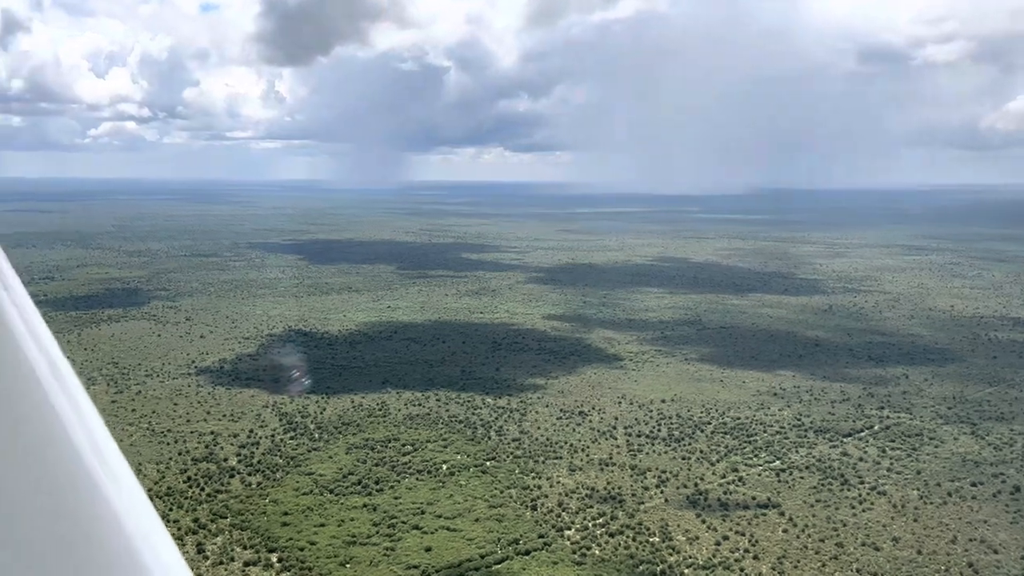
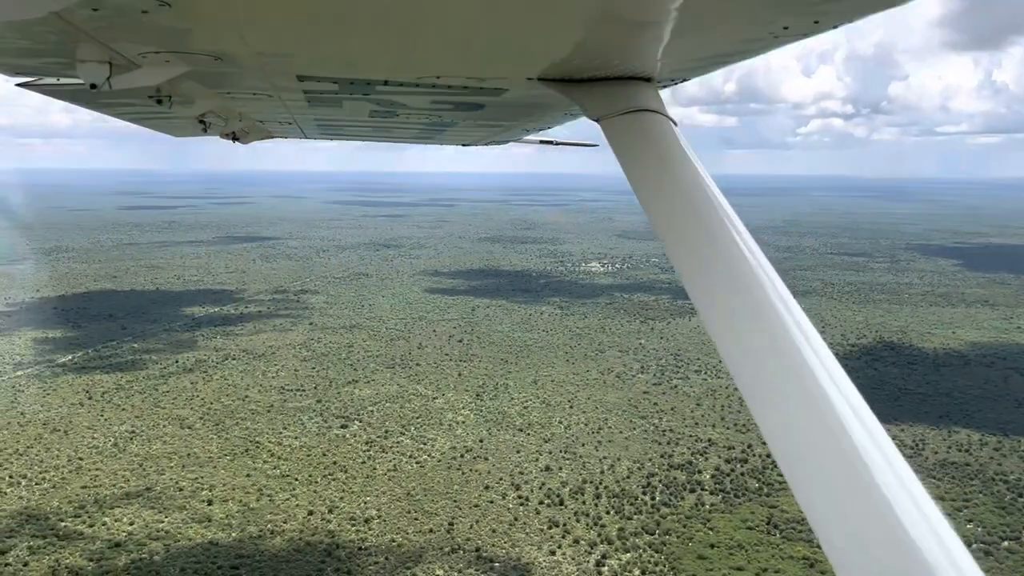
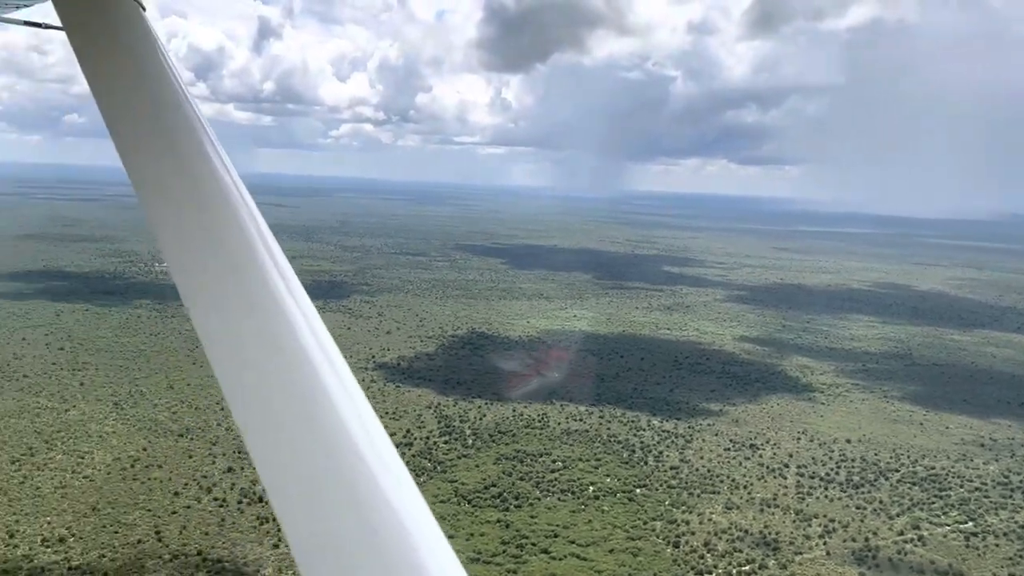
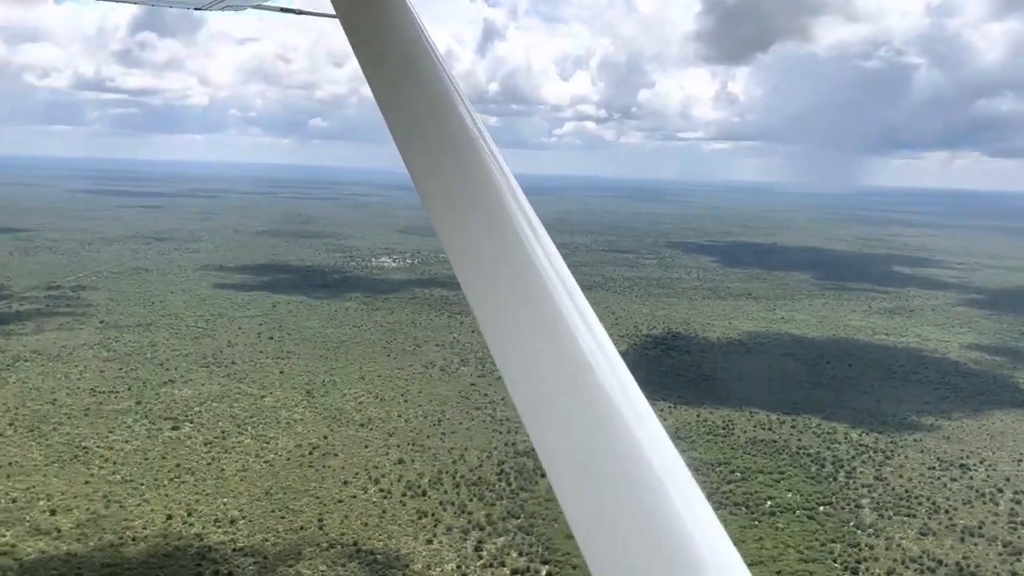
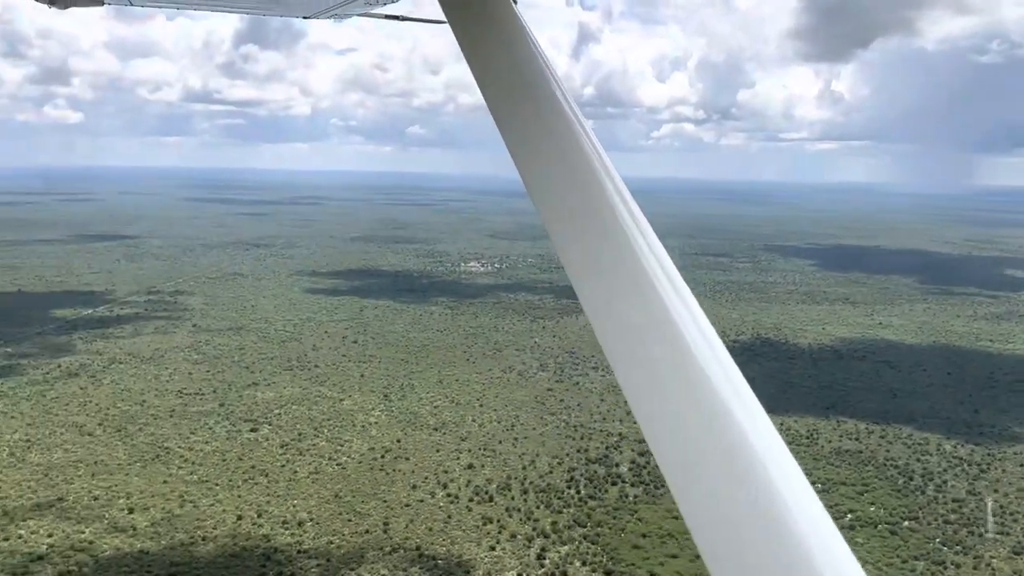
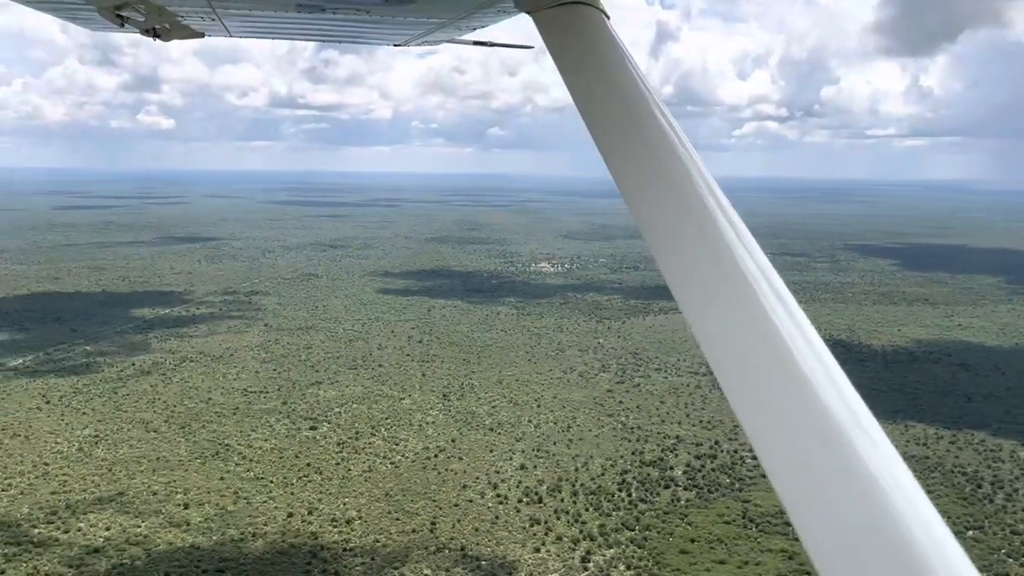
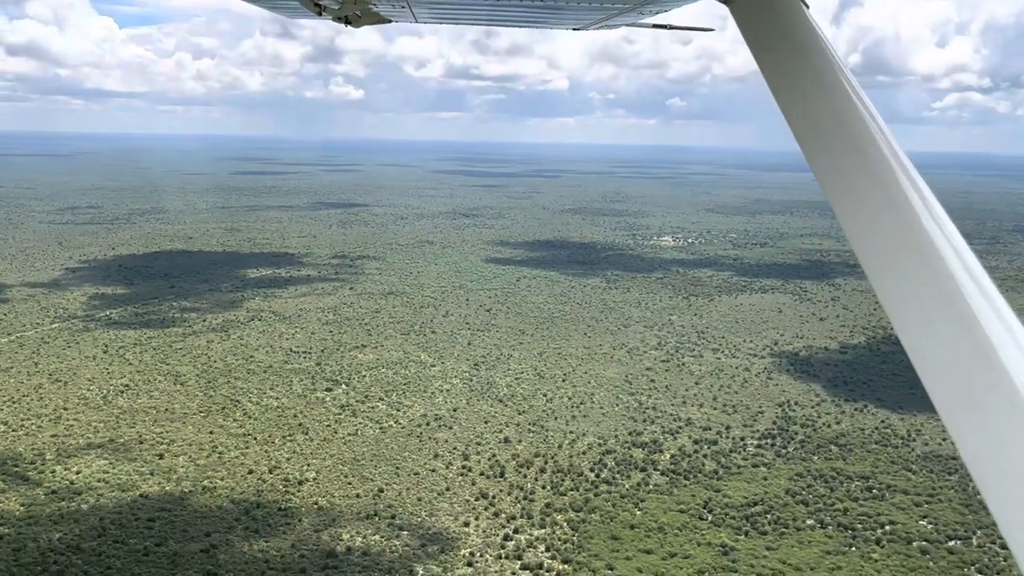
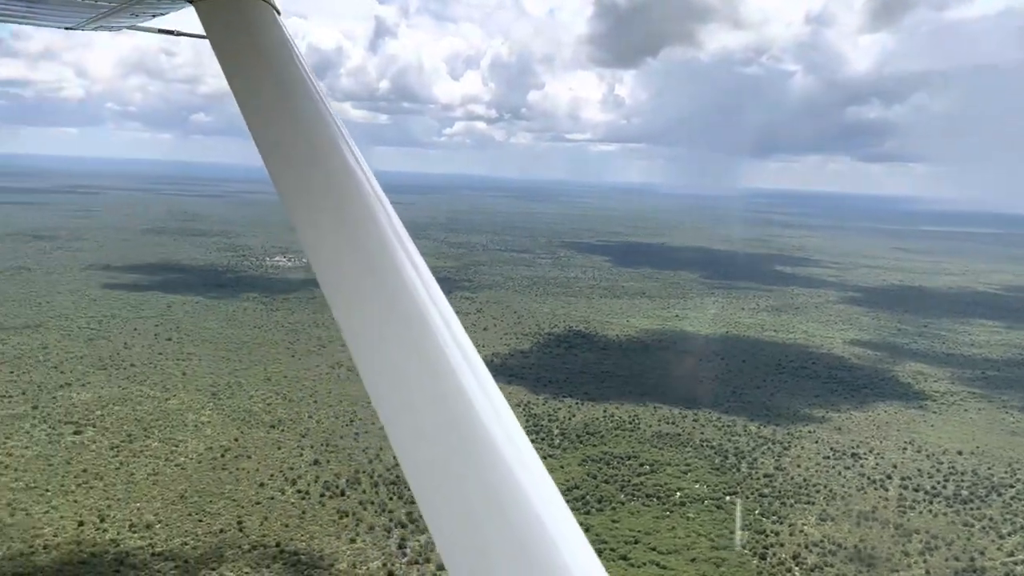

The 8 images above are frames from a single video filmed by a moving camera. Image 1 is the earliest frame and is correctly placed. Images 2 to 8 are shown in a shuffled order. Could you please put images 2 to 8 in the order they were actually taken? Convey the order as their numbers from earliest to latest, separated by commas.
3, 8, 4, 5, 6, 2, 7
